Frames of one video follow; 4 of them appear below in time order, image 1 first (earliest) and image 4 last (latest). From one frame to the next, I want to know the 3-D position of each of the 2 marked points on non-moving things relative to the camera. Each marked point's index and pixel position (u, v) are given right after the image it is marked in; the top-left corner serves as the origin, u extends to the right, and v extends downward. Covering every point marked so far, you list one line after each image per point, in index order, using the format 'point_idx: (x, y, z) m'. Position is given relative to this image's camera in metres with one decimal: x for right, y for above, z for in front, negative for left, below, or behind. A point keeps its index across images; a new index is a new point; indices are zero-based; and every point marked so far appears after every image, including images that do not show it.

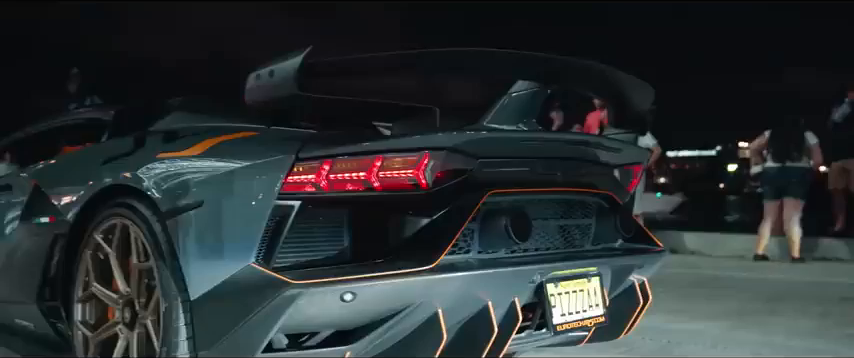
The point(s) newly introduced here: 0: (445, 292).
0: (+0.1, -0.5, +4.0) m
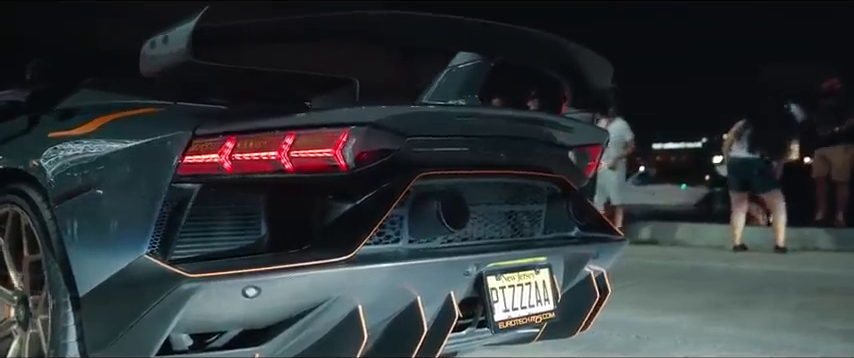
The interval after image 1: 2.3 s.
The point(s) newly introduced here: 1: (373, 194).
0: (-0.3, -0.4, +3.6) m
1: (-0.2, -0.1, +3.7) m
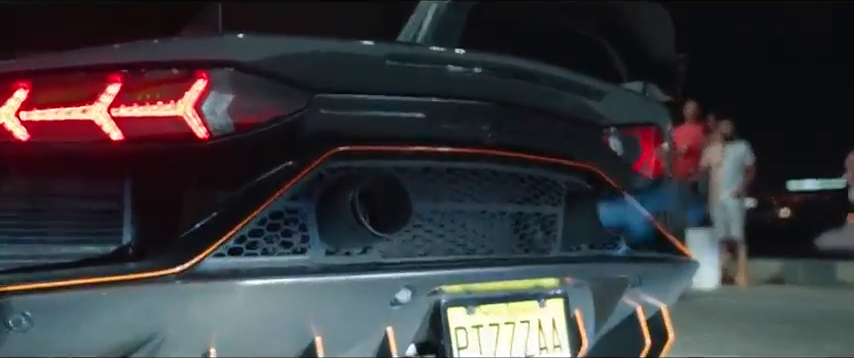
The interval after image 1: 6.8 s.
0: (-0.5, -0.4, +2.3) m
1: (-0.5, 0.0, +2.4) m
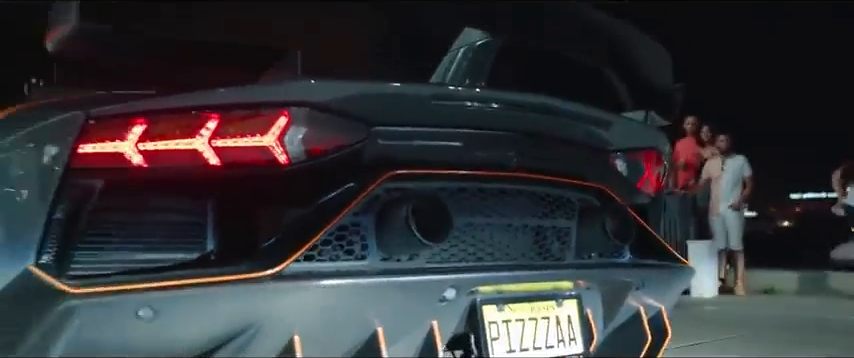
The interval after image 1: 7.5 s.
0: (-0.4, -0.4, +2.8) m
1: (-0.3, 0.0, +2.9) m
